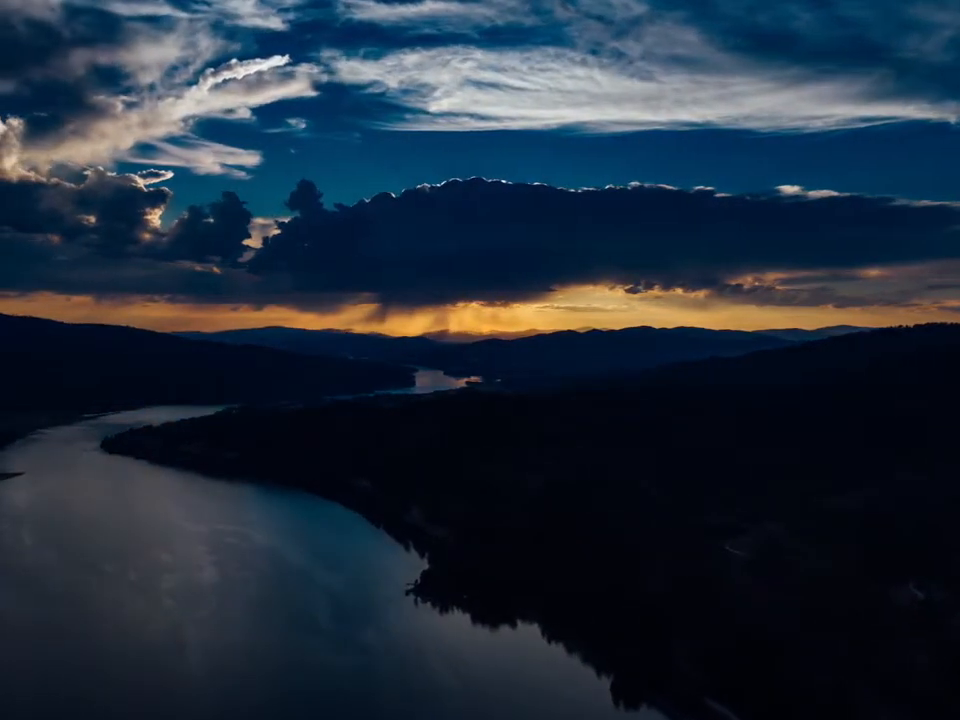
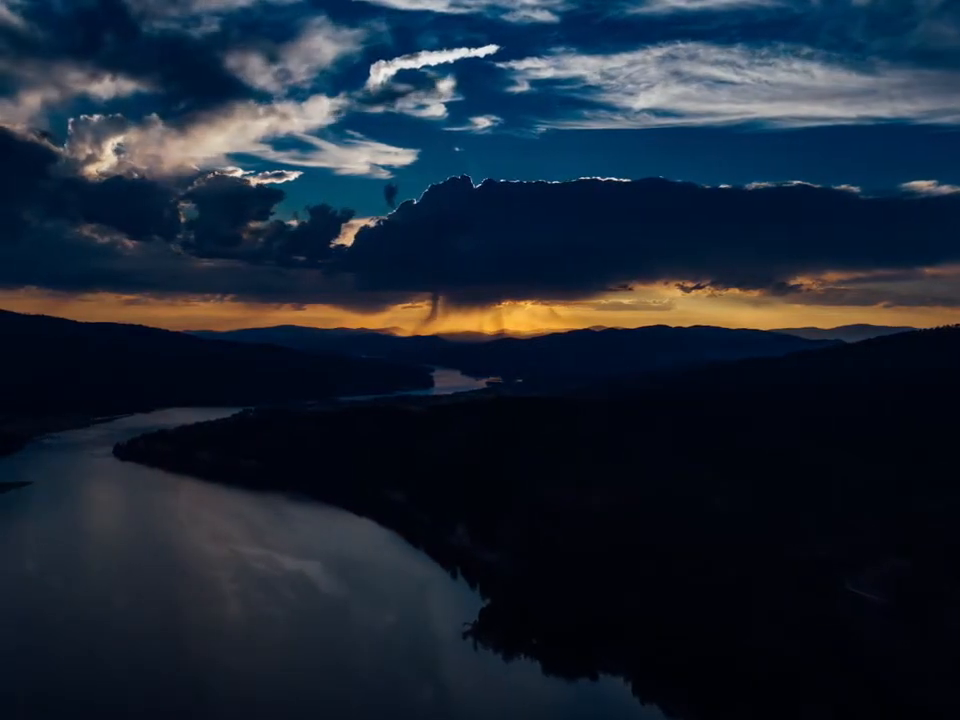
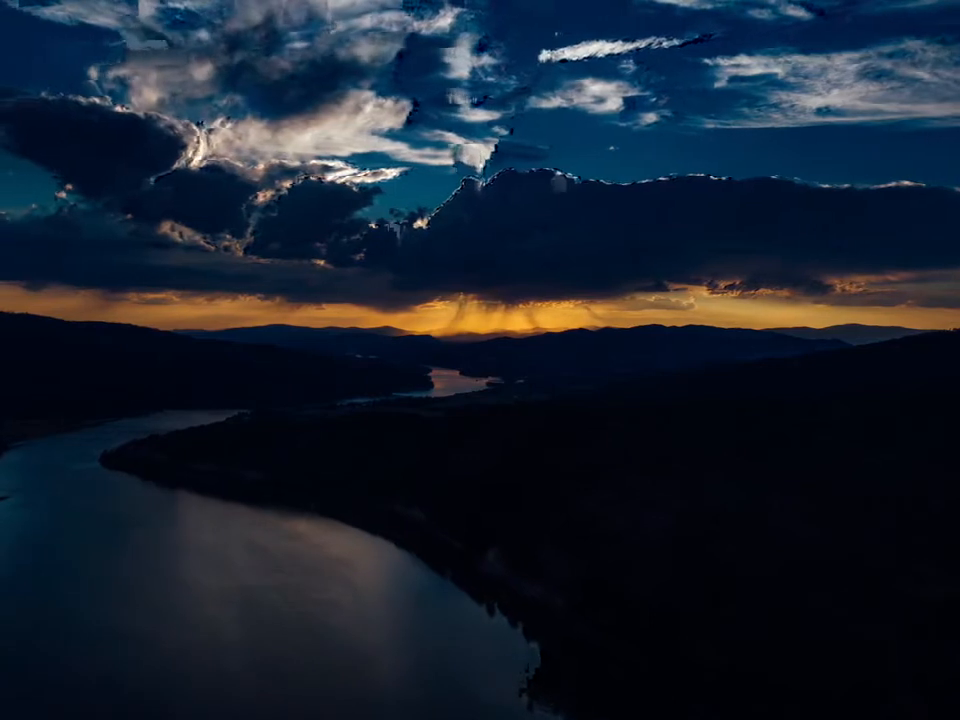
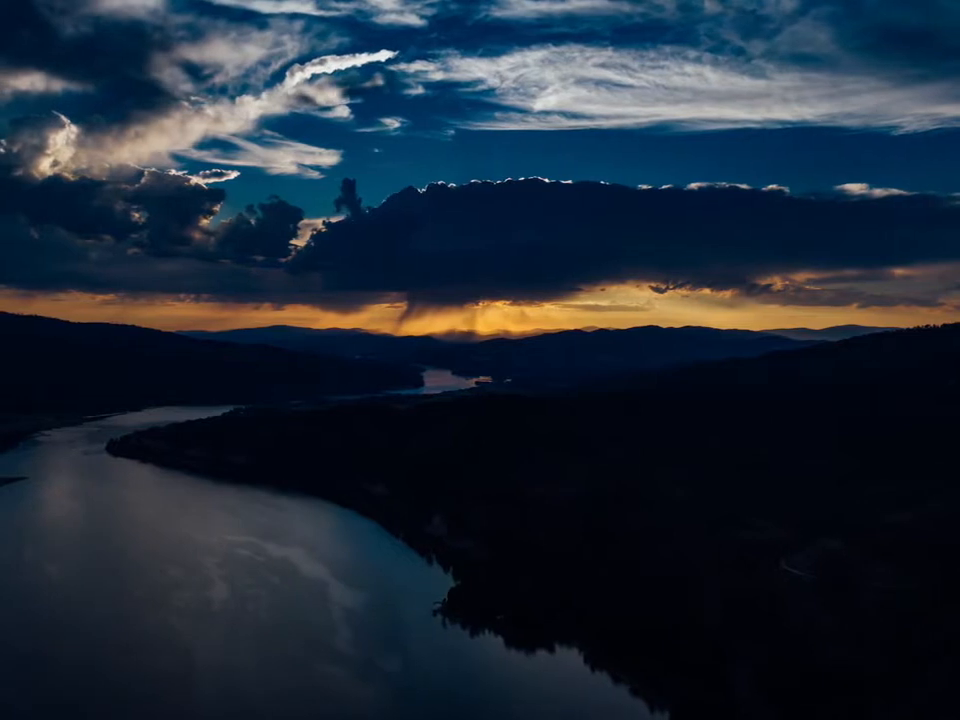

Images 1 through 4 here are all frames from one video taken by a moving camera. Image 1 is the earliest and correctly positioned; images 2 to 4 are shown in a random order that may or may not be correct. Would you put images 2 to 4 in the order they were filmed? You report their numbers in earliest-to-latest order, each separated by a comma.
4, 2, 3
